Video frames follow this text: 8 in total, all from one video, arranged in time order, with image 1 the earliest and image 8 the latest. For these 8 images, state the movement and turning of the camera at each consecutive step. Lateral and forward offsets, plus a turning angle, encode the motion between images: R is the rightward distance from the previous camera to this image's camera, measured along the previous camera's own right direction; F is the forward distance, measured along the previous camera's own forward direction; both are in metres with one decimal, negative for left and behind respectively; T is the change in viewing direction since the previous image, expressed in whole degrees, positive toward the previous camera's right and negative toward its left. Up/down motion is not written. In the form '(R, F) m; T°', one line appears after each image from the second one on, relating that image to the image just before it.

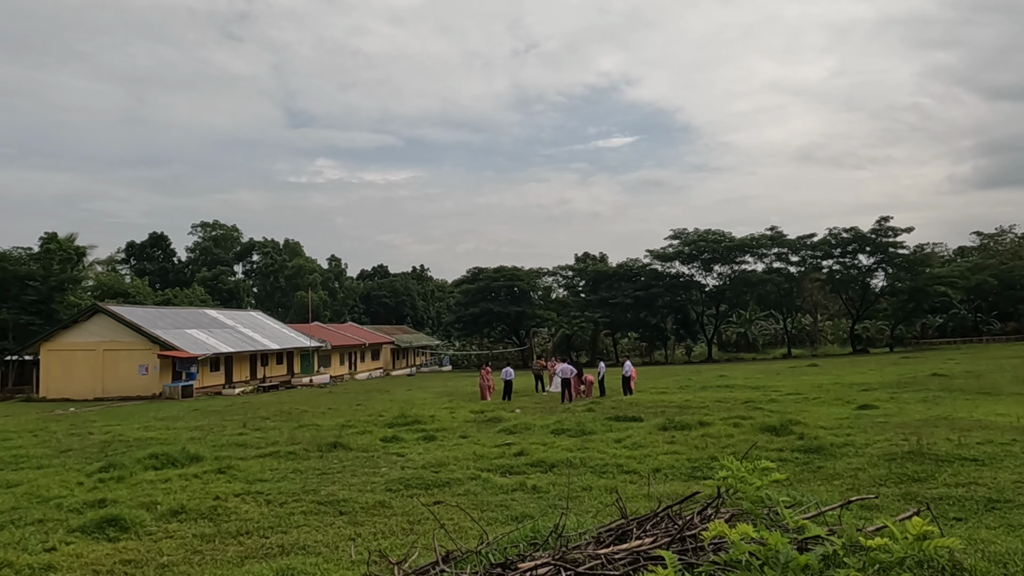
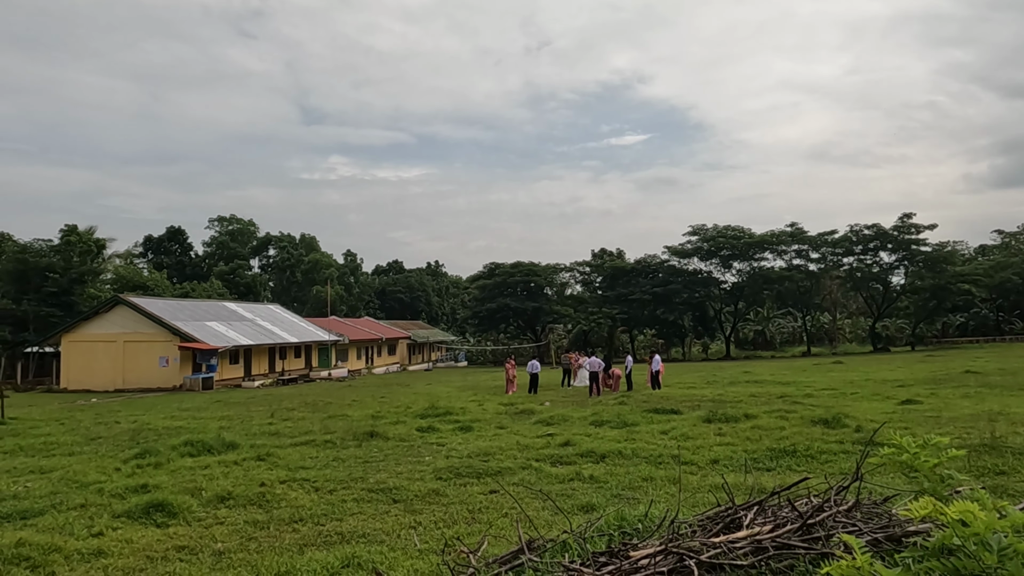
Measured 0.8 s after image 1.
(-0.5, +0.4) m; -1°
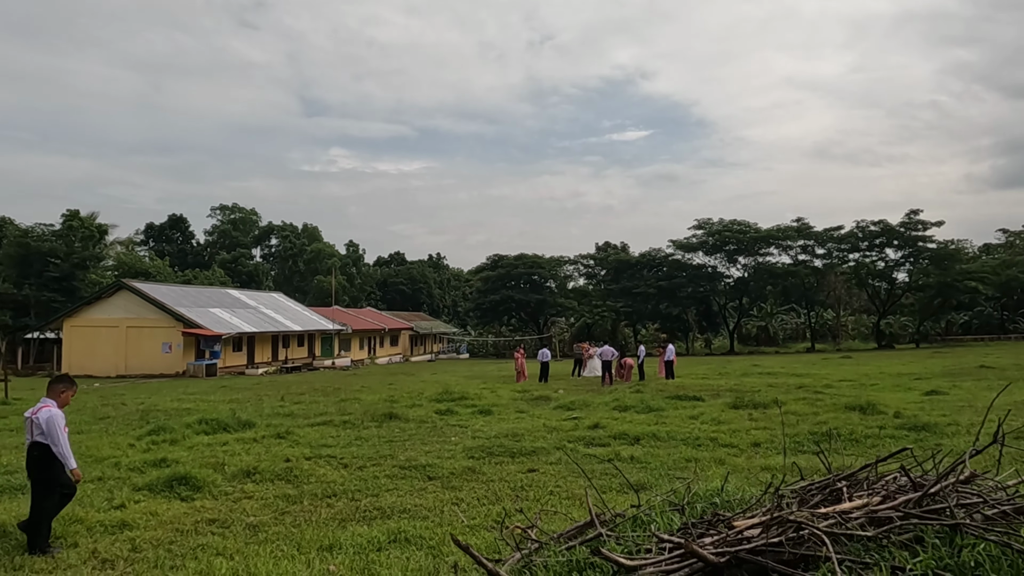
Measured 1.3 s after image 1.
(-0.4, +0.4) m; 0°
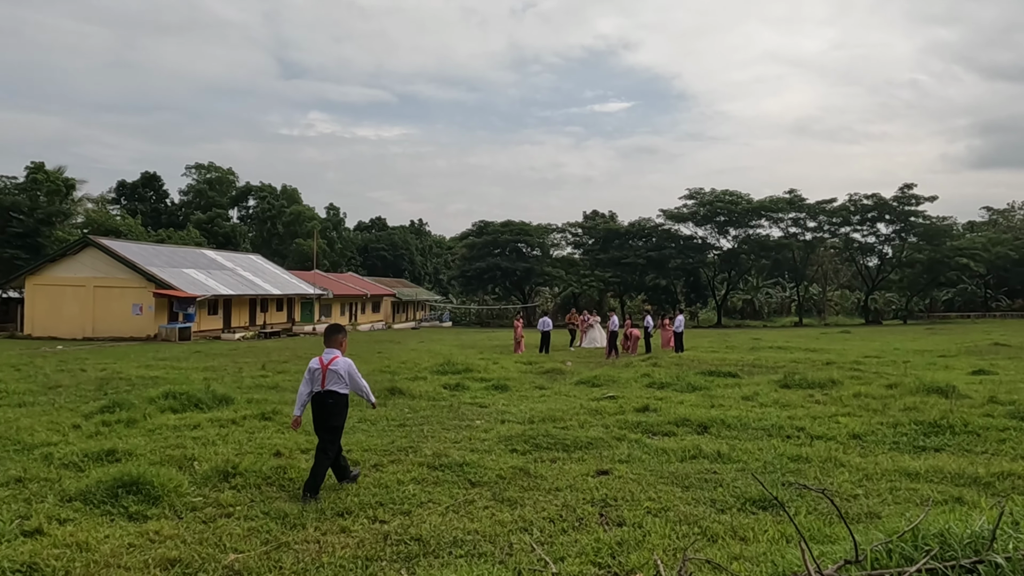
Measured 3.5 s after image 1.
(-0.7, +1.9) m; +2°
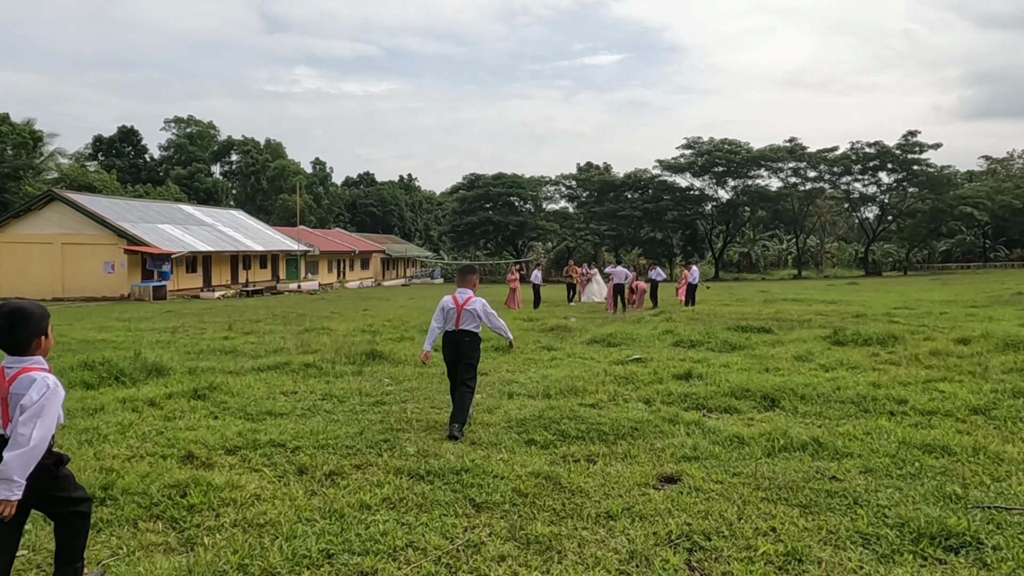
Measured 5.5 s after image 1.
(-0.1, +2.0) m; +1°
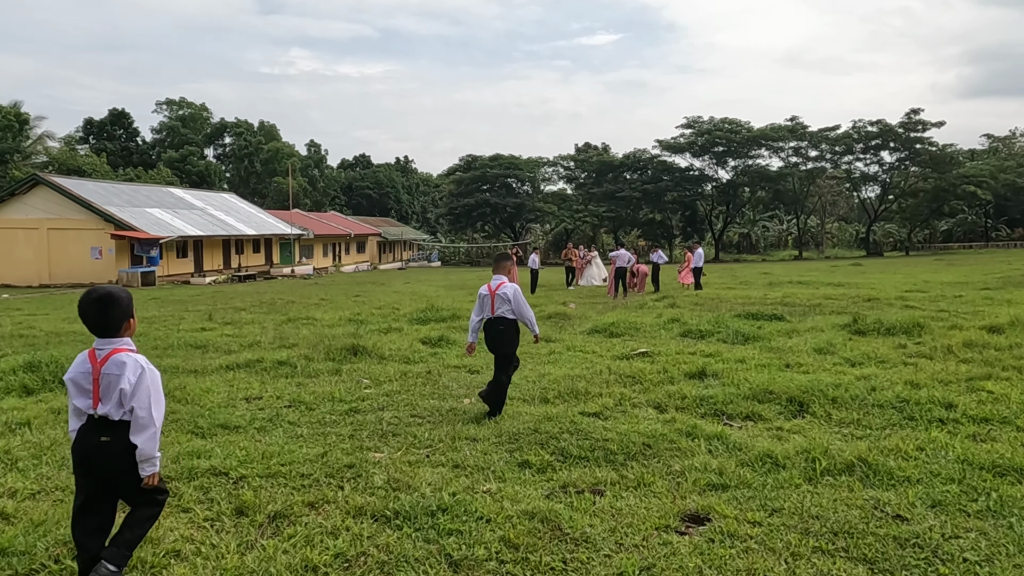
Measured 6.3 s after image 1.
(0.0, +0.8) m; 0°
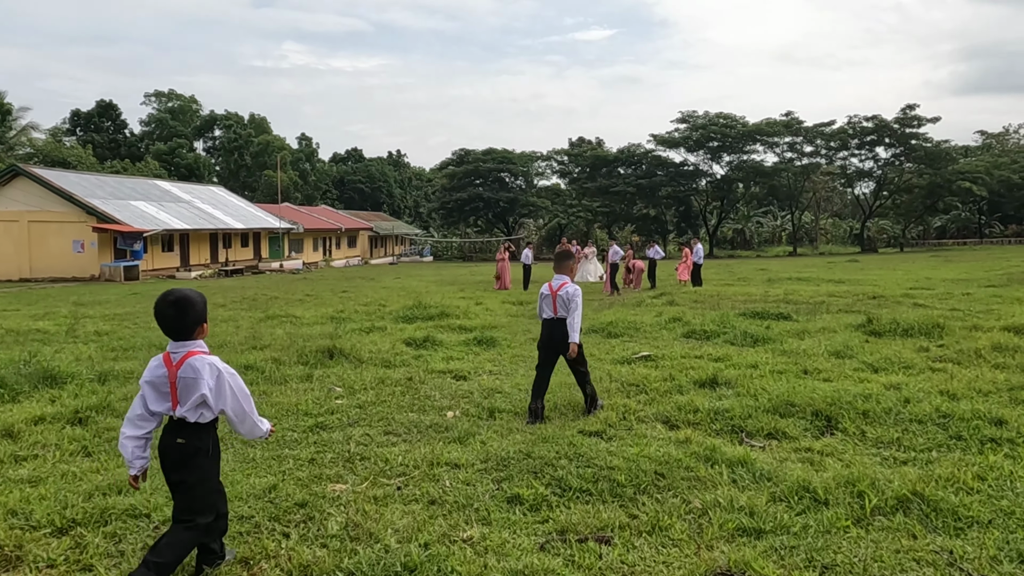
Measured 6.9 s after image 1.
(0.0, +0.7) m; +1°
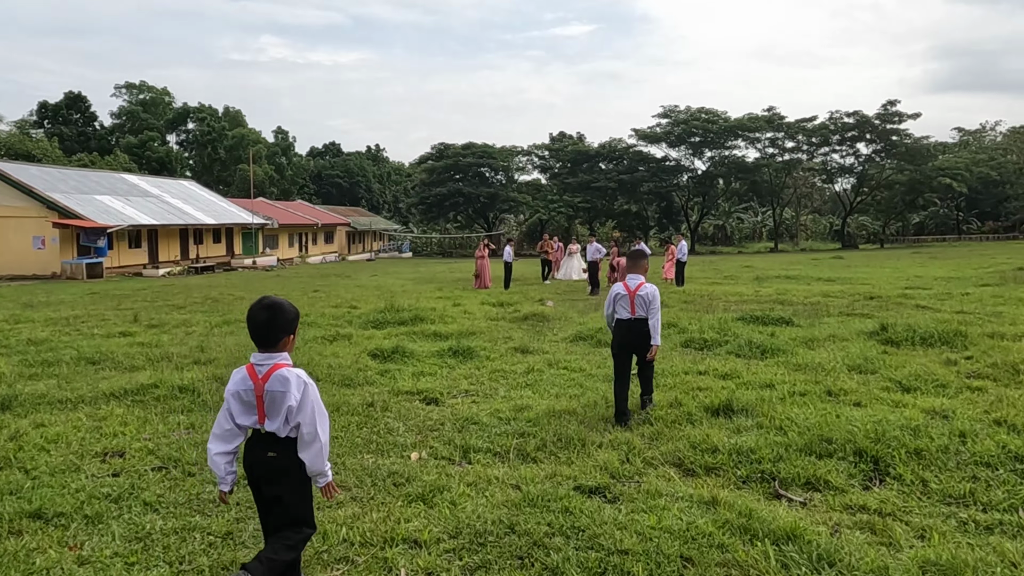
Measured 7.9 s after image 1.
(0.0, +0.9) m; +1°
